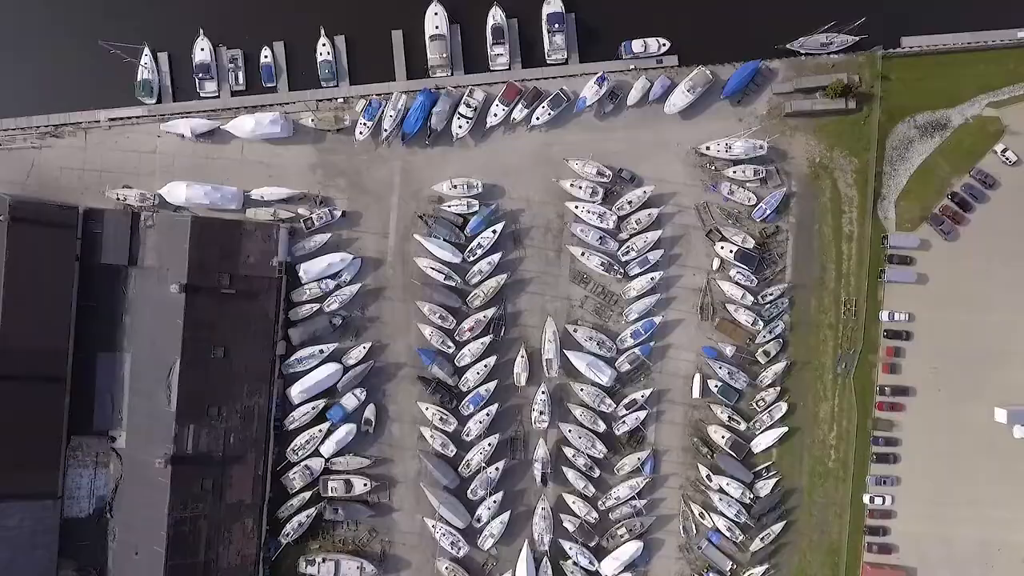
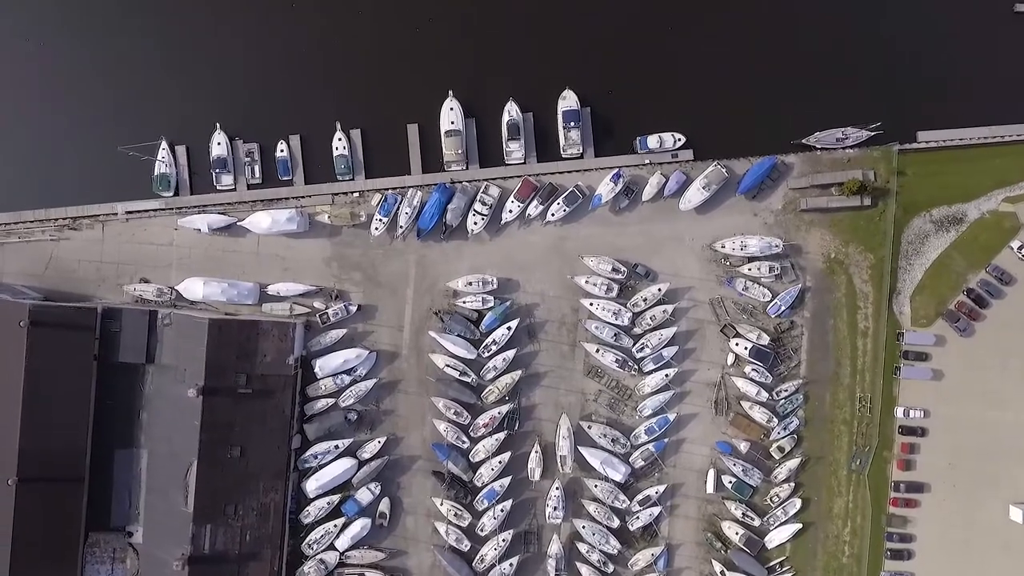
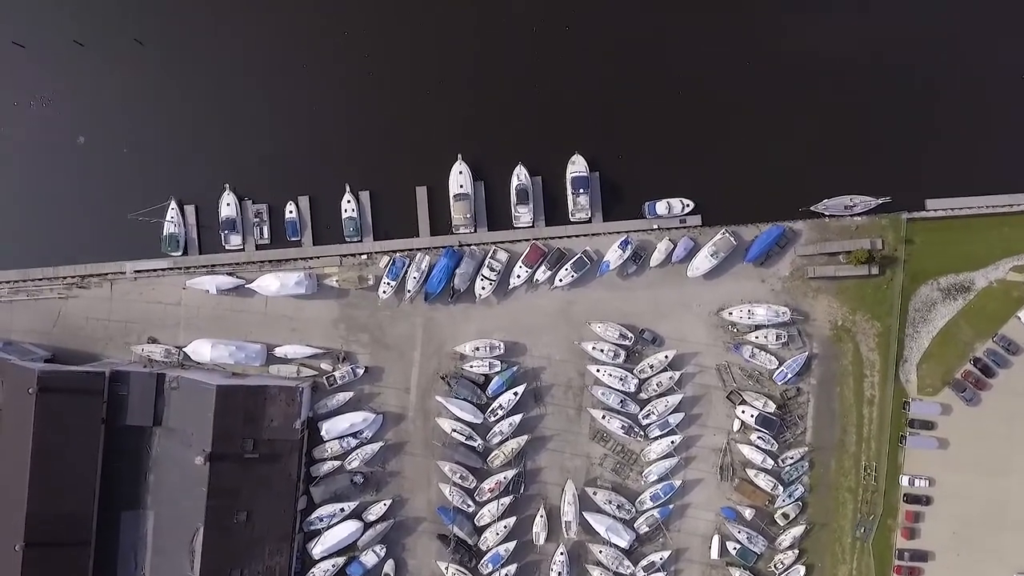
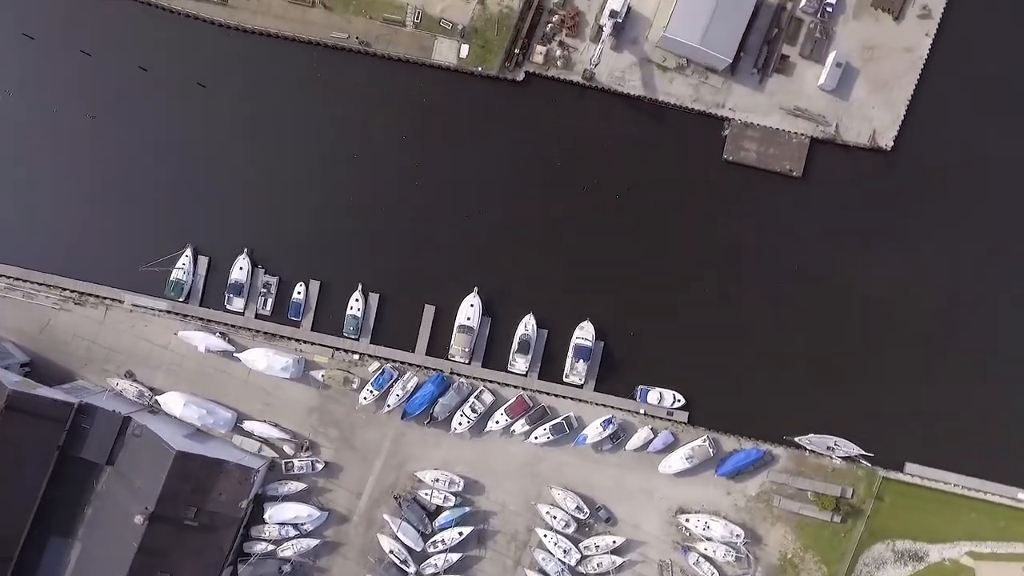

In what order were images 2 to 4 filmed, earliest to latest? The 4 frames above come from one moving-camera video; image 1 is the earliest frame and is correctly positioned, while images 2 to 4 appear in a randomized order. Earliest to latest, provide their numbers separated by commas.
2, 3, 4
